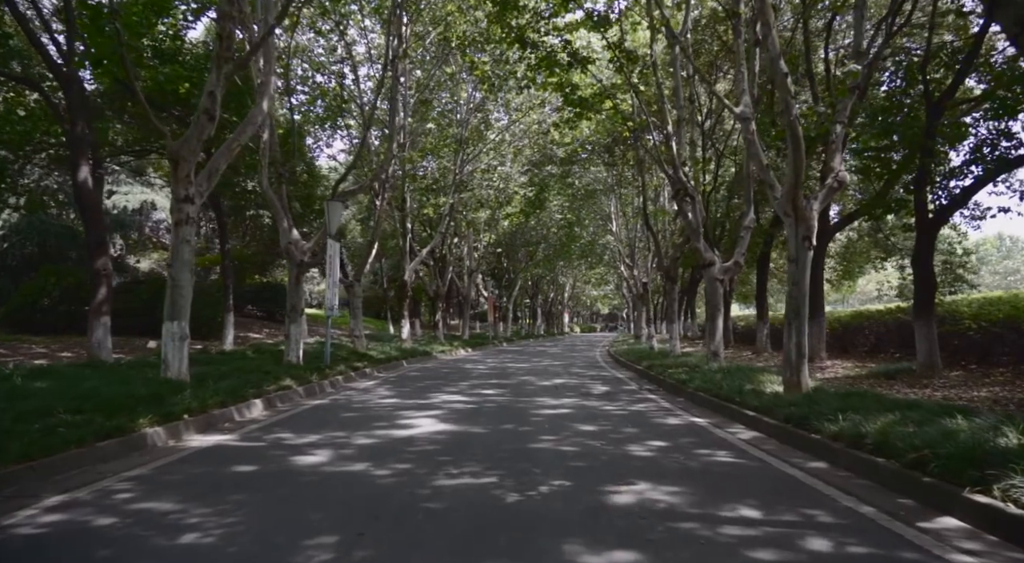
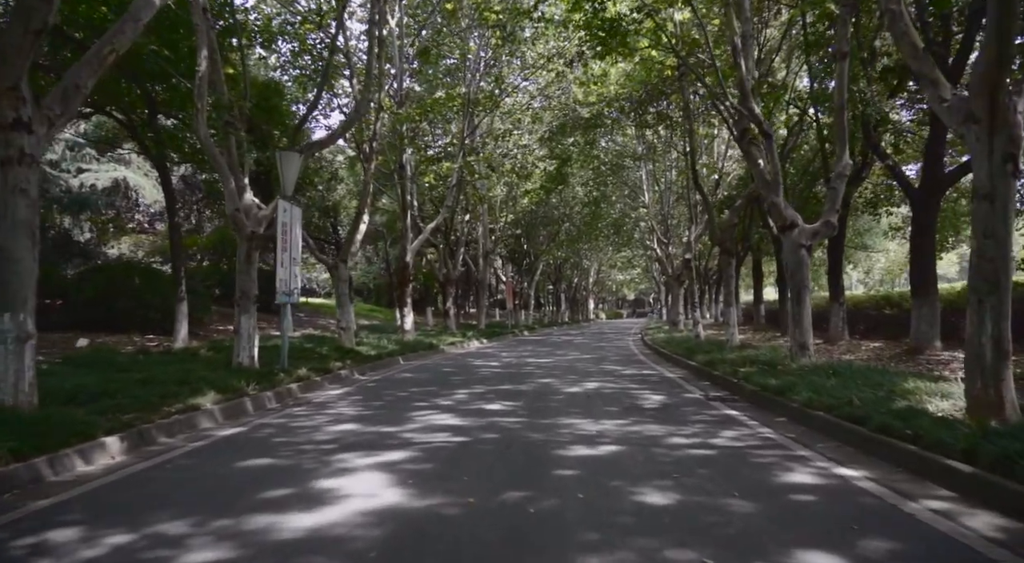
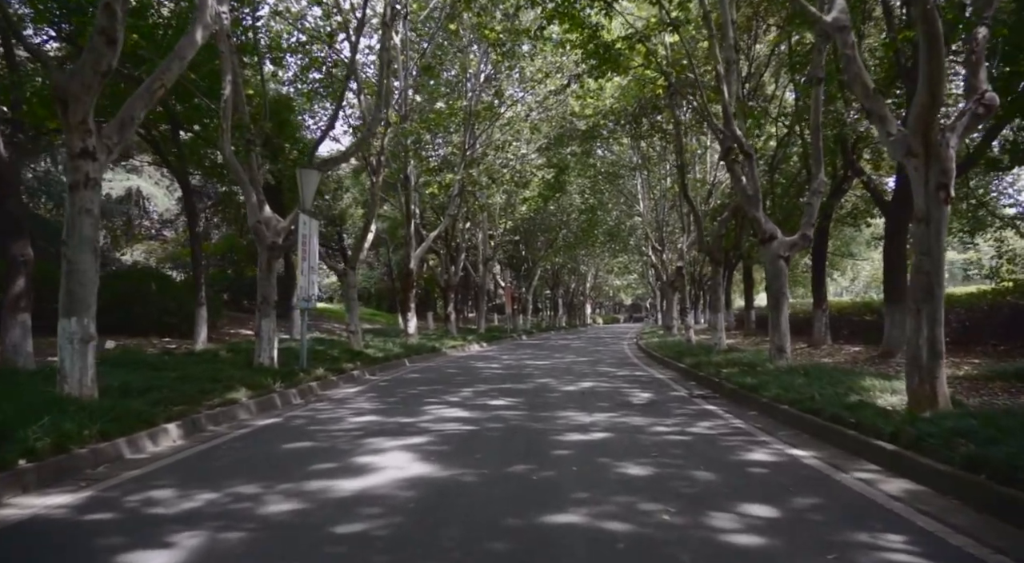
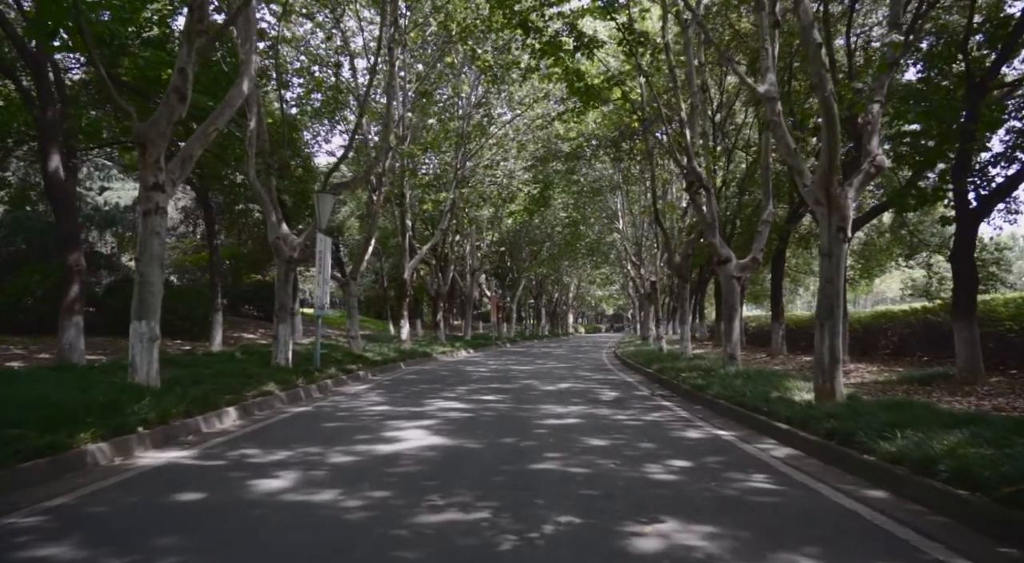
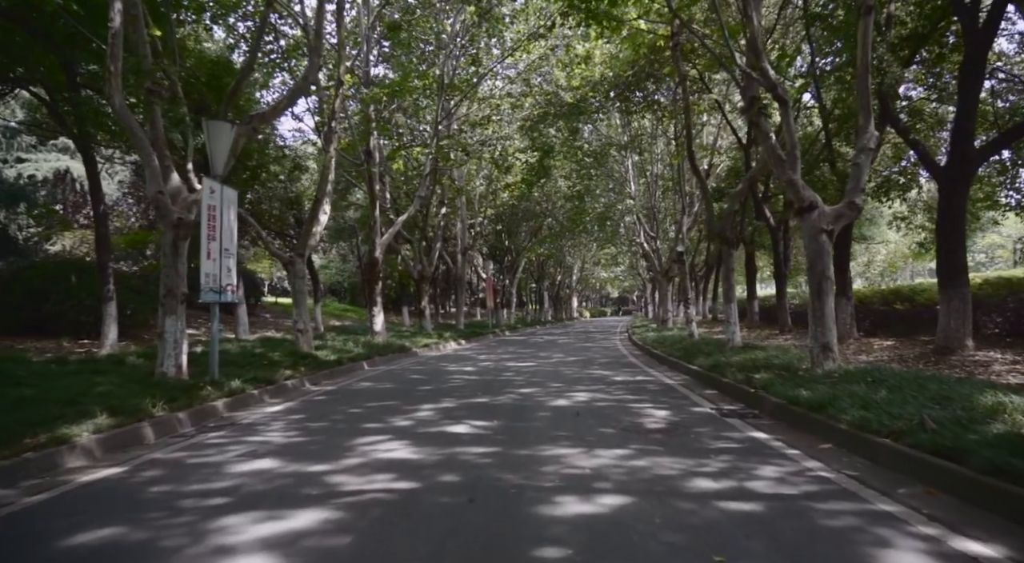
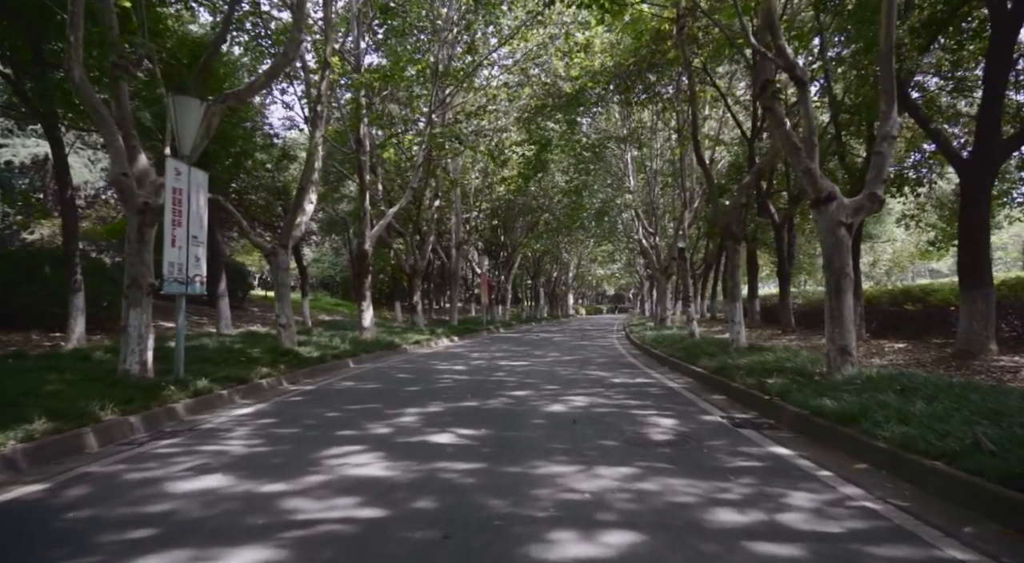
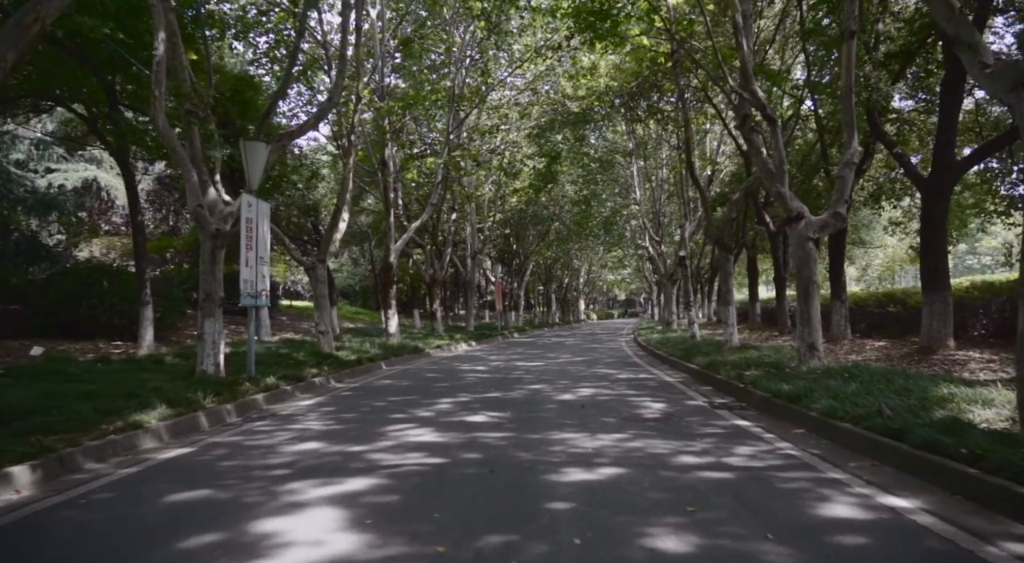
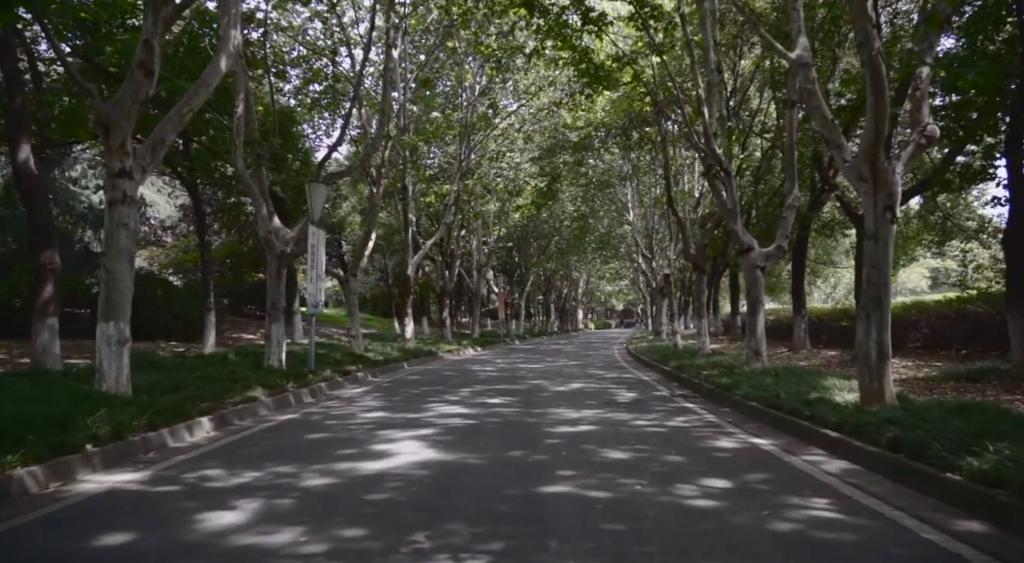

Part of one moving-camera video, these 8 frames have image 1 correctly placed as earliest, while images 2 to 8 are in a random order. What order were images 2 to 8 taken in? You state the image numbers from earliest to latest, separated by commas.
4, 8, 3, 2, 7, 5, 6
